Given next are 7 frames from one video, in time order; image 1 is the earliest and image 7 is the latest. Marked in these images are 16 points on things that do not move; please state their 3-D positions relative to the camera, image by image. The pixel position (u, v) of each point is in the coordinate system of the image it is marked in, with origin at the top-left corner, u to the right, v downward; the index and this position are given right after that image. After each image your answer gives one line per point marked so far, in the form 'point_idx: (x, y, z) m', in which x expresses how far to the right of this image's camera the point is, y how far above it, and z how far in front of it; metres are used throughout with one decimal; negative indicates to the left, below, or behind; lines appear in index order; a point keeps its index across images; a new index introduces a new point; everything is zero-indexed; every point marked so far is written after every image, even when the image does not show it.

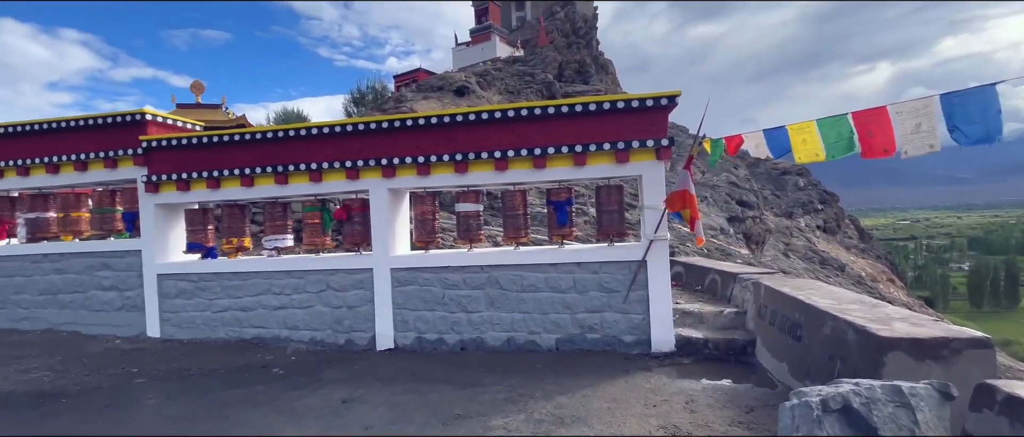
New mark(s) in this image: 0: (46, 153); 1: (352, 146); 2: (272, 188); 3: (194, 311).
0: (-7.2, +1.0, +7.1) m
1: (-2.2, +1.0, +6.2) m
2: (-3.4, +0.4, +6.5) m
3: (-4.6, -1.4, +6.6) m
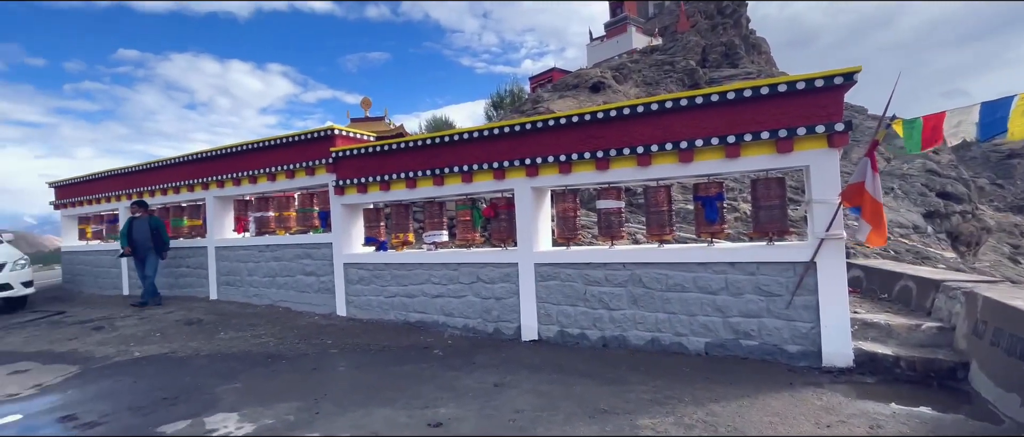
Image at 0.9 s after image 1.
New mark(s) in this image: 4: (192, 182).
0: (-4.8, +1.1, +8.9) m
1: (-0.2, +1.0, +6.7) m
2: (-1.3, +0.5, +7.3) m
3: (-2.4, -1.3, +7.8) m
4: (-7.1, +0.8, +10.1) m
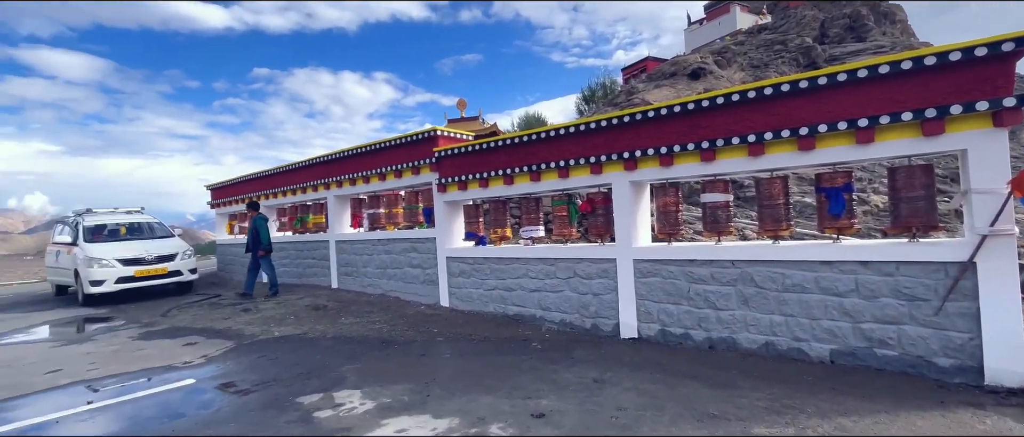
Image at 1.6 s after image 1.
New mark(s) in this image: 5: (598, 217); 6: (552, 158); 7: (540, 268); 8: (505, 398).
0: (-2.8, +1.1, +9.7) m
1: (+1.2, +1.1, +6.6) m
2: (+0.3, +0.5, +7.4) m
3: (-0.7, -1.2, +8.1) m
4: (-4.8, +0.9, +11.3) m
5: (+1.3, 0.0, +6.9) m
6: (+0.6, +0.9, +7.0) m
7: (+0.4, -0.8, +7.2) m
8: (-0.1, -1.7, +4.3) m
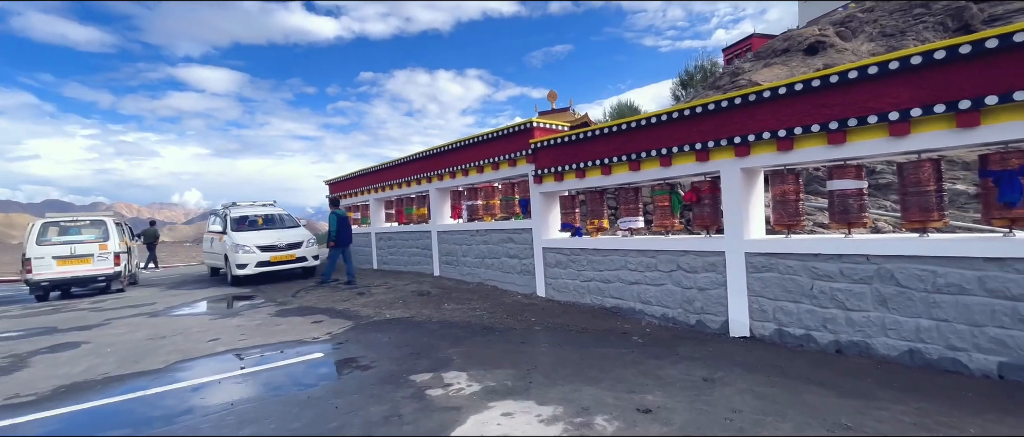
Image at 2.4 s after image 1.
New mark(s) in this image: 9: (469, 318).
0: (-0.8, +1.3, +10.1) m
1: (+2.6, +1.2, +6.2) m
2: (+1.8, +0.7, +7.2) m
3: (+1.0, -1.1, +8.1) m
4: (-2.4, +1.1, +12.0) m
5: (+2.7, +0.2, +6.5) m
6: (+2.1, +1.1, +6.8) m
7: (+1.9, -0.6, +7.0) m
8: (+0.9, -1.6, +4.2) m
9: (-0.7, -1.6, +7.5) m
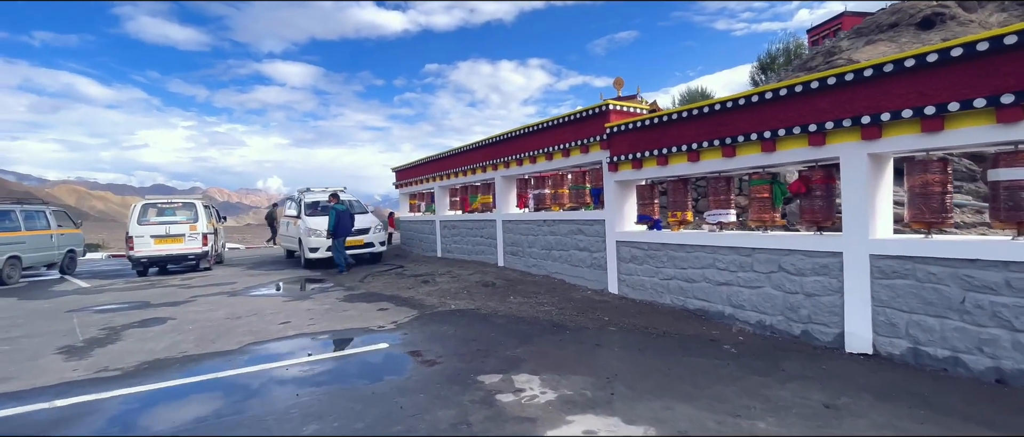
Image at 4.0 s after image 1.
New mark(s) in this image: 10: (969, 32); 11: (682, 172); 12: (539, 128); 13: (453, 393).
0: (+0.7, +1.5, +9.5) m
1: (+3.5, +1.3, +5.3) m
2: (+2.9, +0.8, +6.4) m
3: (+2.2, -0.9, +7.4) m
4: (-0.7, +1.4, +11.7) m
5: (+3.7, +0.2, +5.6) m
6: (+3.1, +1.2, +5.9) m
7: (+3.0, -0.5, +6.2) m
8: (+1.5, -1.5, +3.6) m
9: (+0.4, -1.5, +7.1) m
10: (+17.6, +7.2, +17.4) m
11: (+2.6, +0.7, +6.9) m
12: (+0.6, +1.9, +9.6) m
13: (-0.5, -1.6, +4.1) m
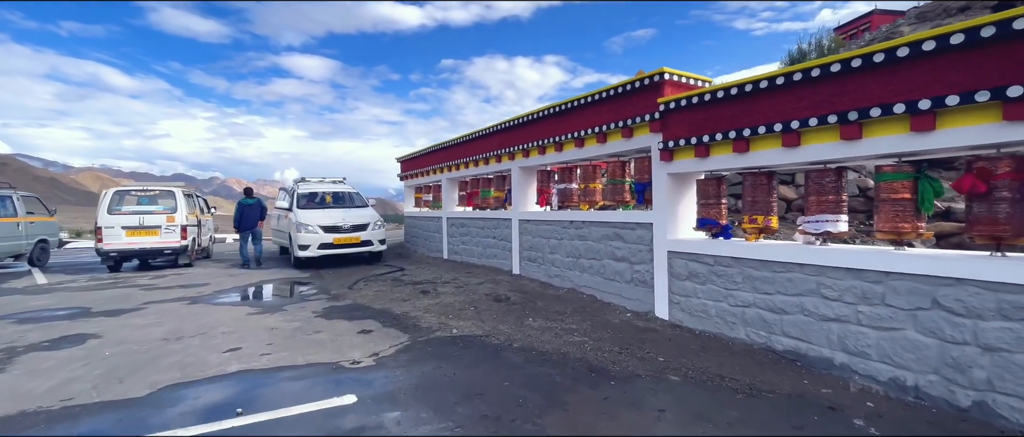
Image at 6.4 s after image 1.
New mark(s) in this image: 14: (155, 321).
0: (+1.1, +1.5, +7.7) m
1: (+3.8, +1.2, +3.4) m
2: (+3.2, +0.7, +4.5) m
3: (+2.4, -1.0, +5.6) m
4: (-0.3, +1.4, +9.9) m
5: (+3.9, +0.1, +3.7) m
6: (+3.4, +1.1, +4.0) m
7: (+3.2, -0.6, +4.4) m
8: (+1.7, -1.6, +1.8) m
9: (+0.6, -1.5, +5.3) m
10: (+18.3, +6.8, +15.1) m
11: (+2.8, +0.6, +5.0) m
12: (+1.0, +1.9, +7.8) m
13: (-0.4, -1.6, +2.4) m
14: (-5.2, -1.5, +6.6) m
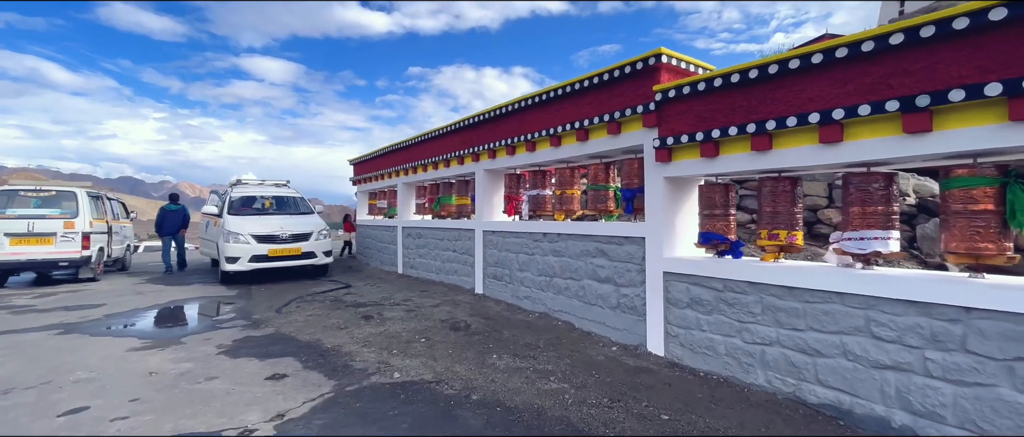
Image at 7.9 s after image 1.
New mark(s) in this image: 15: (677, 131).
0: (+0.6, +1.4, +6.6) m
1: (+3.6, +1.1, +2.5) m
2: (+2.9, +0.6, +3.5) m
3: (+2.0, -1.1, +4.5) m
4: (-0.9, +1.2, +8.7) m
5: (+3.7, 0.0, +2.7) m
6: (+3.1, +1.0, +3.1) m
7: (+2.9, -0.8, +3.3) m
8: (+1.6, -1.7, +0.6) m
9: (+0.3, -1.6, +4.0) m
10: (+17.2, +6.3, +15.3) m
11: (+2.5, +0.5, +4.0) m
12: (+0.4, +1.7, +6.7) m
13: (-0.5, -1.6, +1.1) m
14: (-5.6, -1.6, +4.9) m
15: (+1.8, +0.9, +4.9) m
